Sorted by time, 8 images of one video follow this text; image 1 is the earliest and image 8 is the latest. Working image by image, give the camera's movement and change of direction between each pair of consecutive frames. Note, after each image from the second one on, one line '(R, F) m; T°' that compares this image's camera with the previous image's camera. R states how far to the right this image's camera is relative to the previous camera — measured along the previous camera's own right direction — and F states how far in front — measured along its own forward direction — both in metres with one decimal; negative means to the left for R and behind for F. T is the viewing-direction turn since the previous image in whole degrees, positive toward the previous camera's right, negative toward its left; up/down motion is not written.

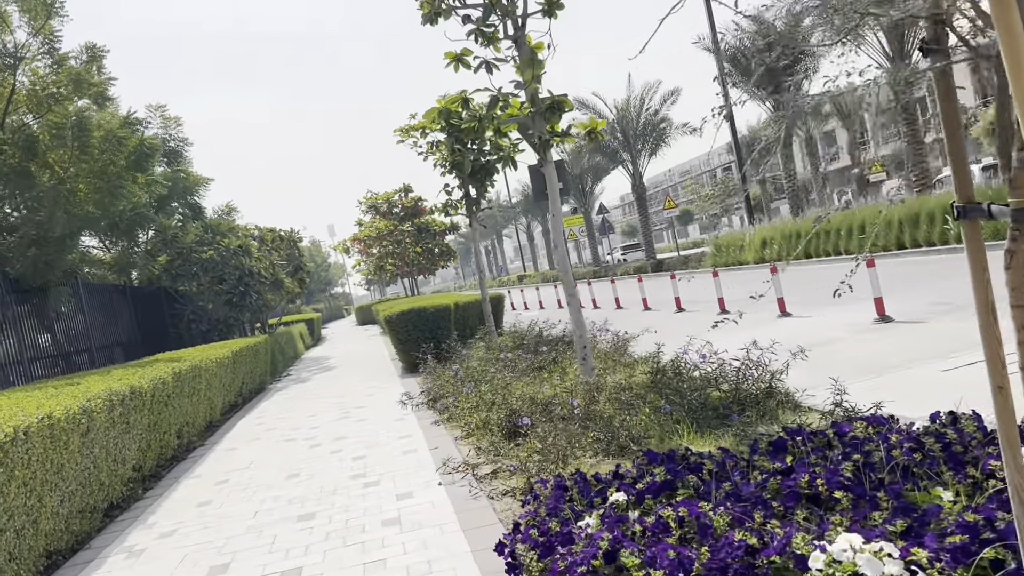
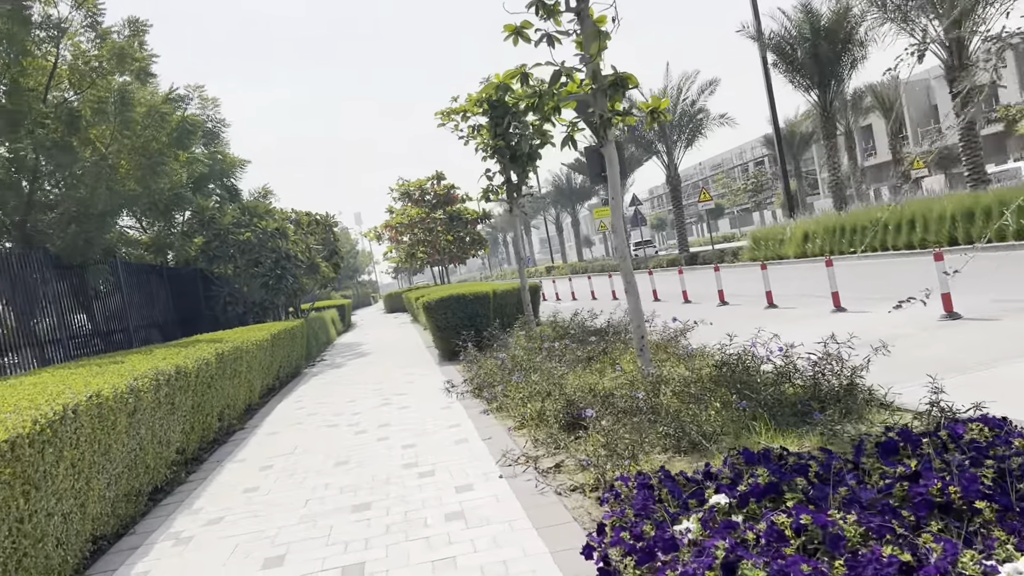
(-0.3, +0.3) m; -2°
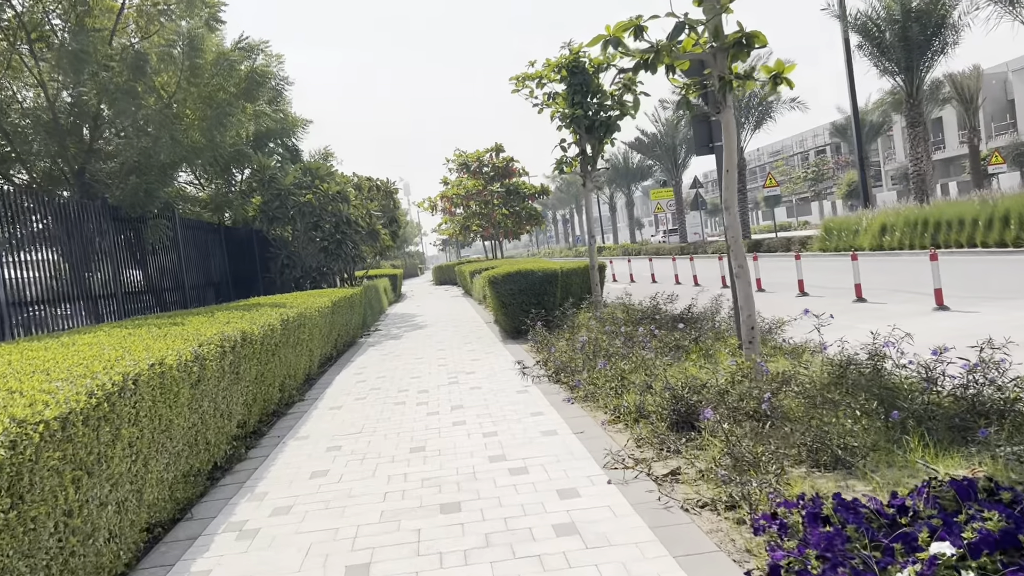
(-0.4, +0.7) m; -3°
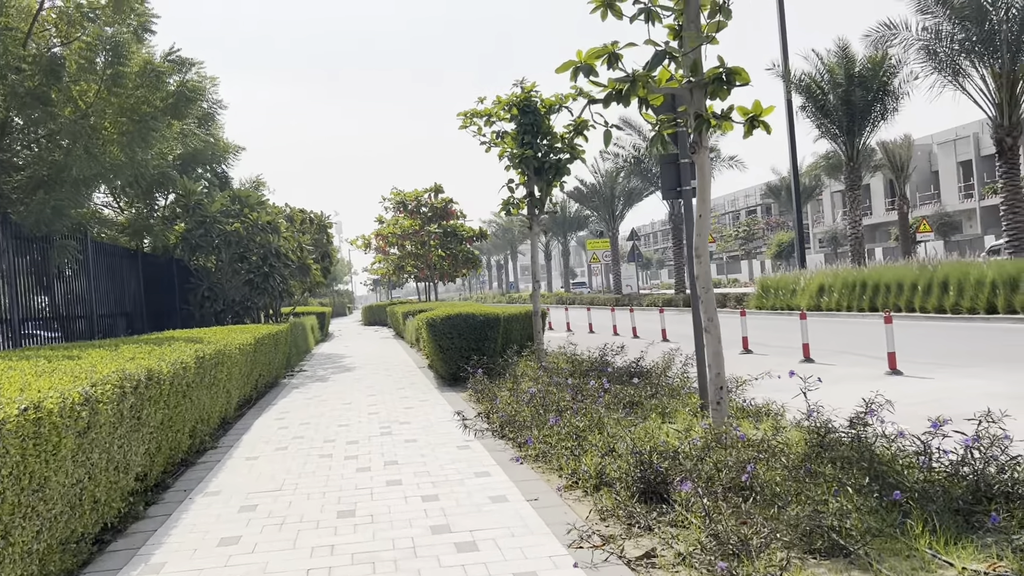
(-0.1, +0.6) m; +4°
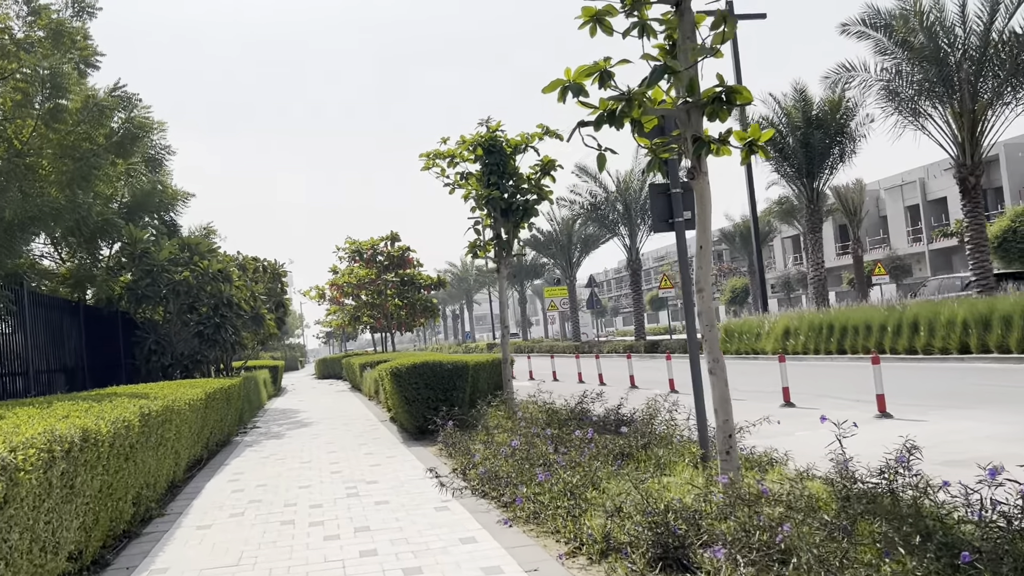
(-0.2, +0.6) m; +3°
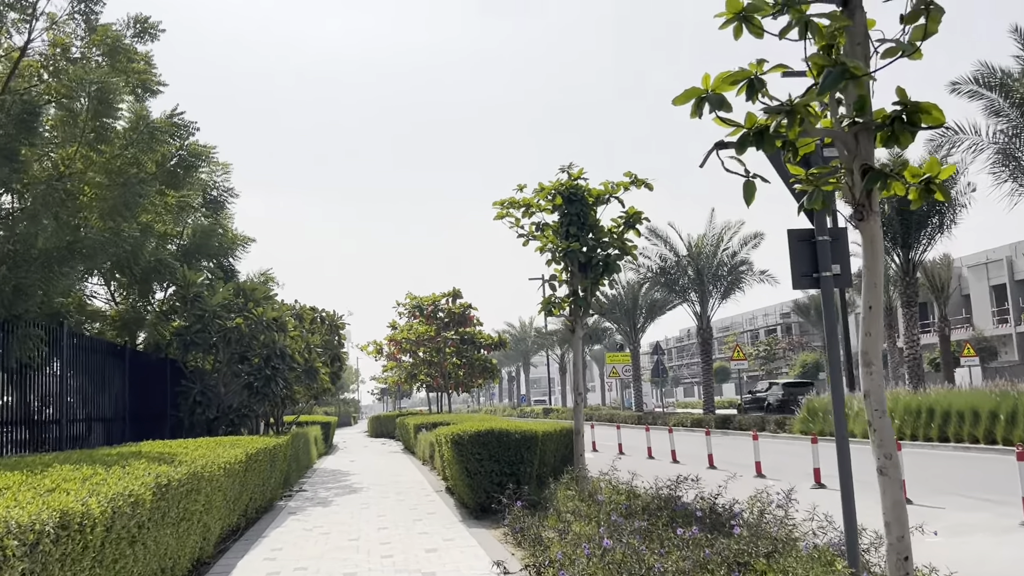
(-0.3, +1.1) m; -4°
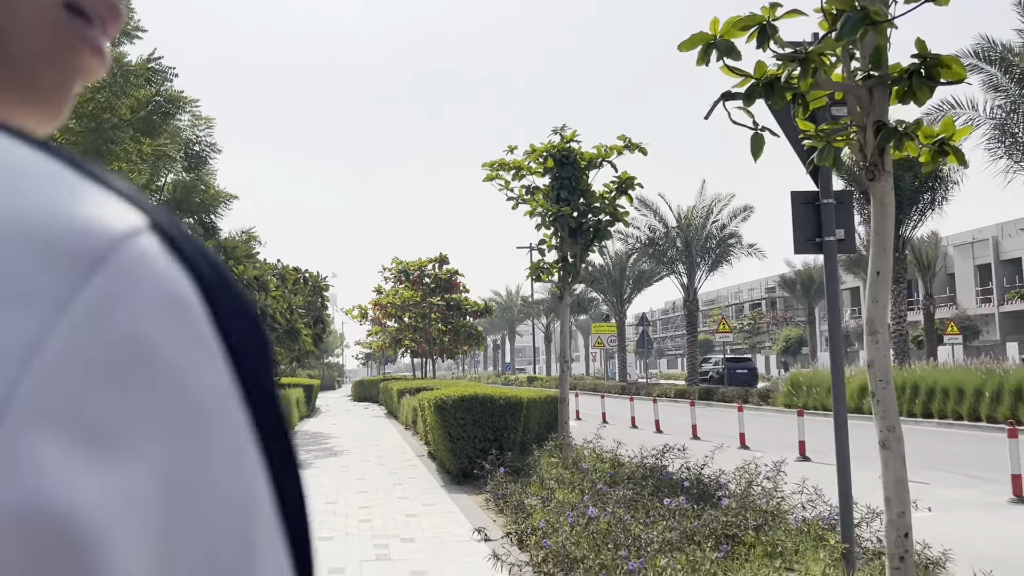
(0.0, +0.2) m; +1°
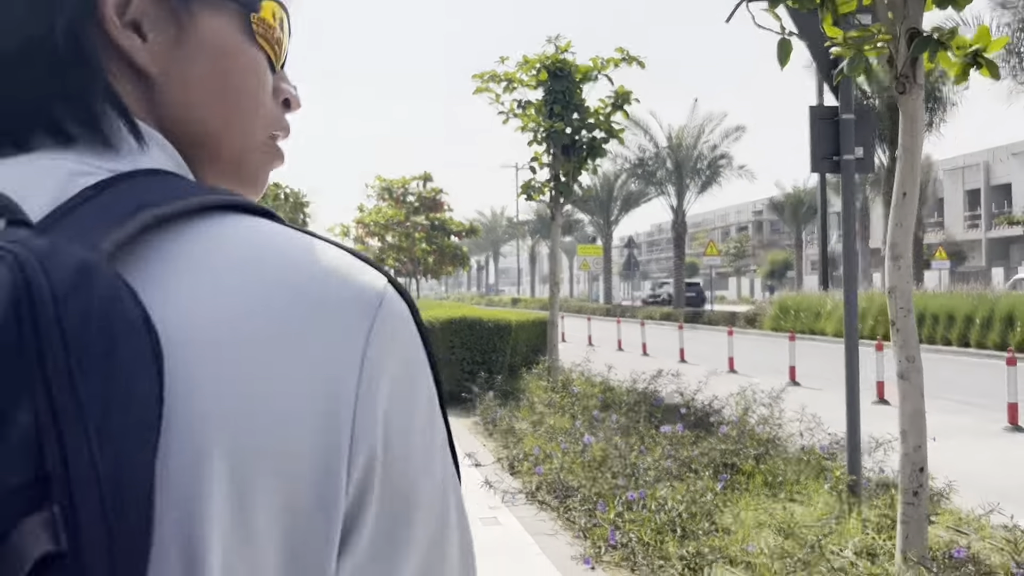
(-0.1, +0.3) m; +1°
